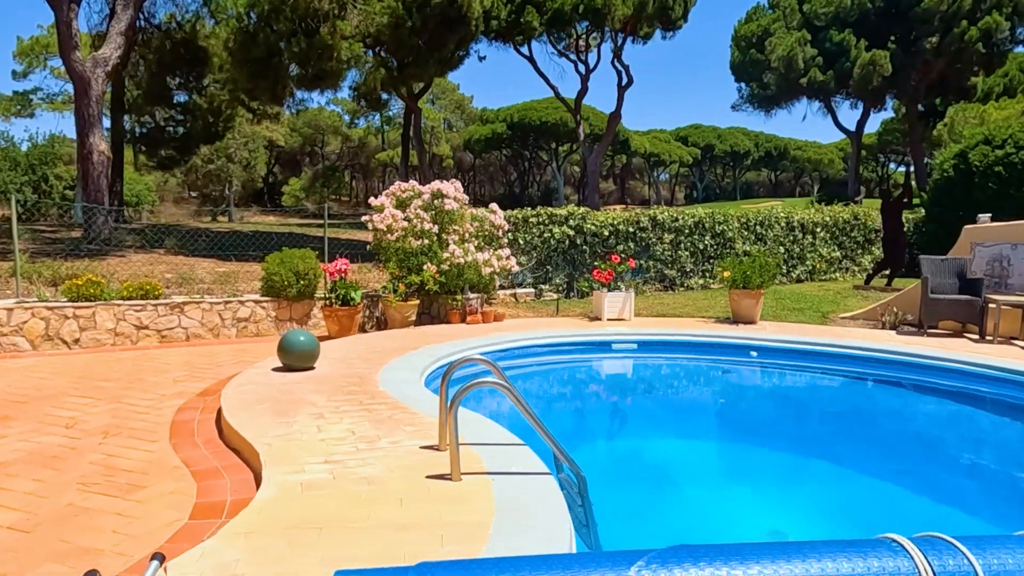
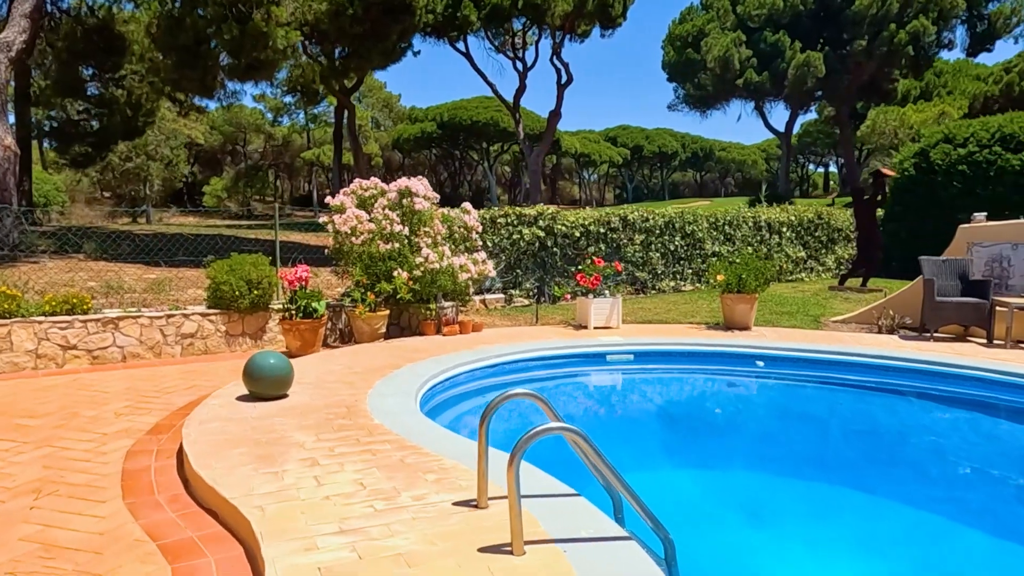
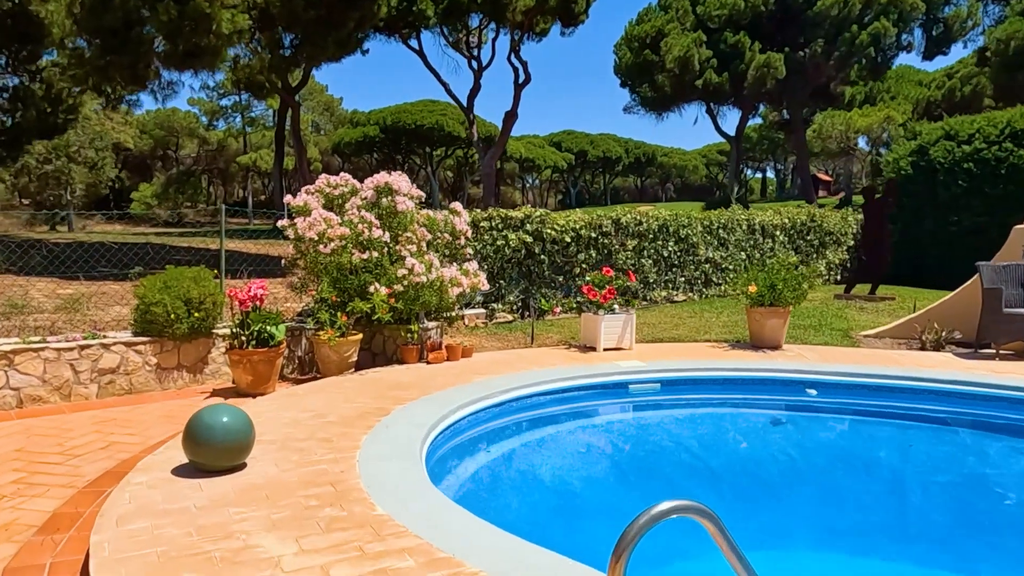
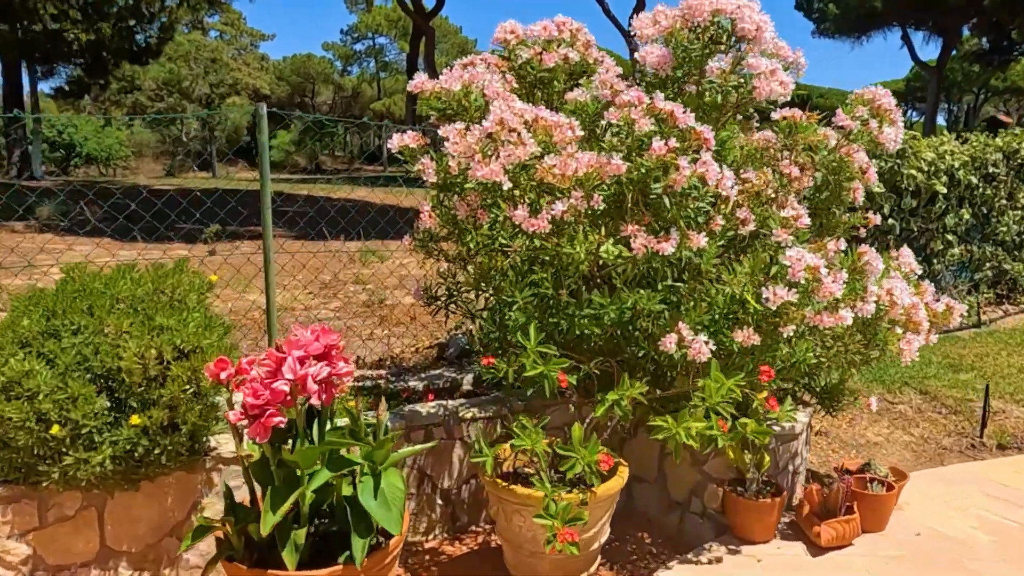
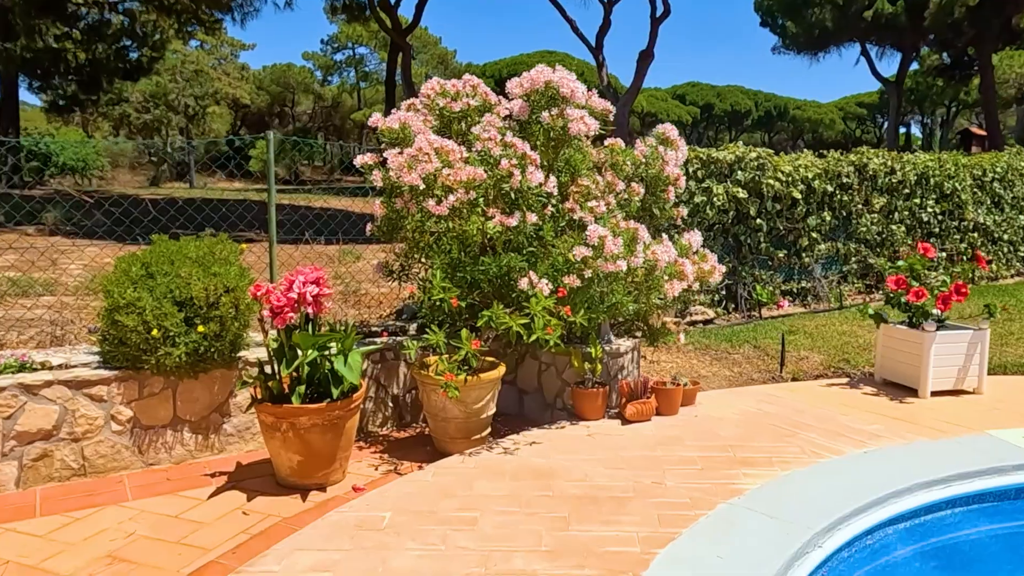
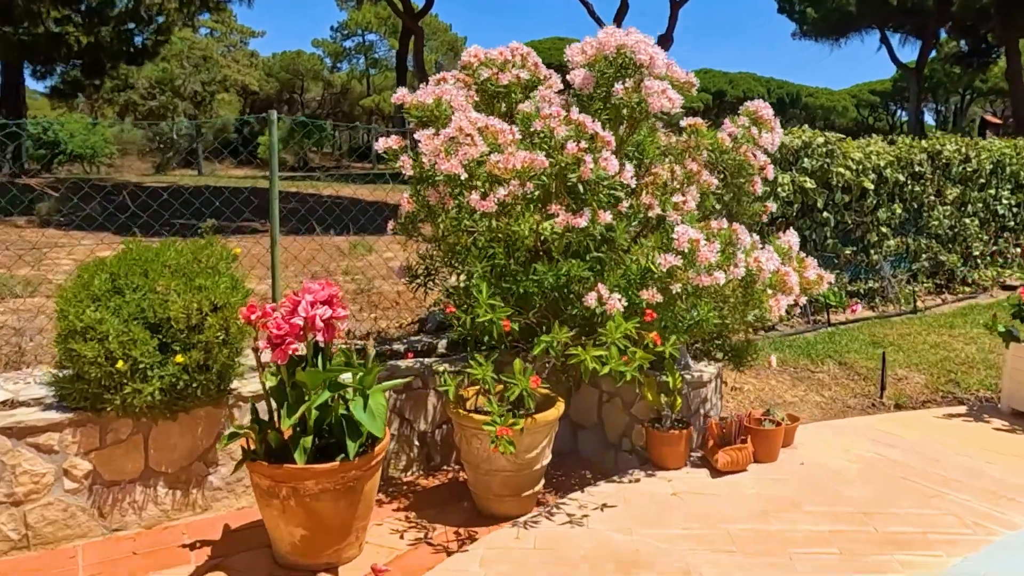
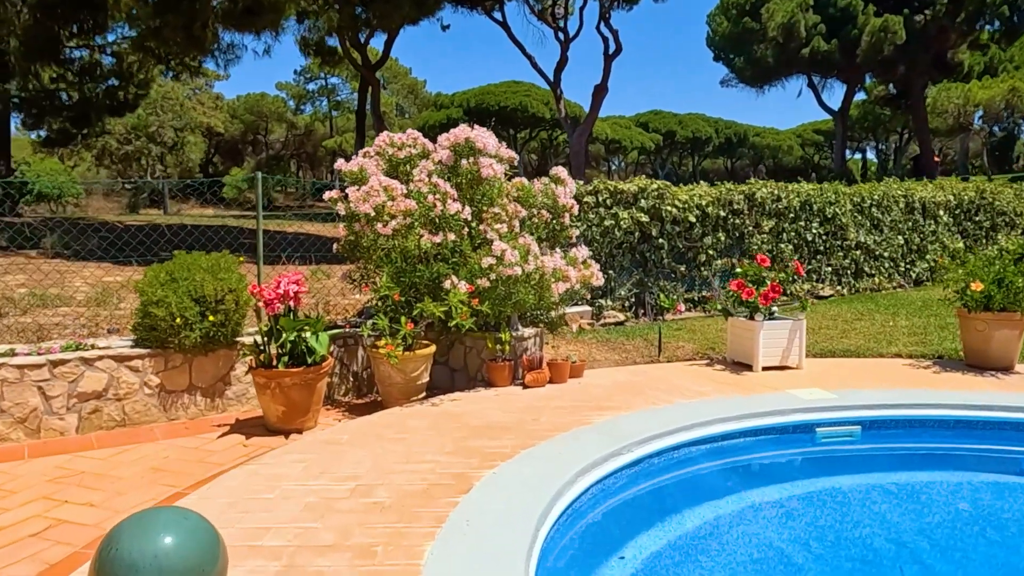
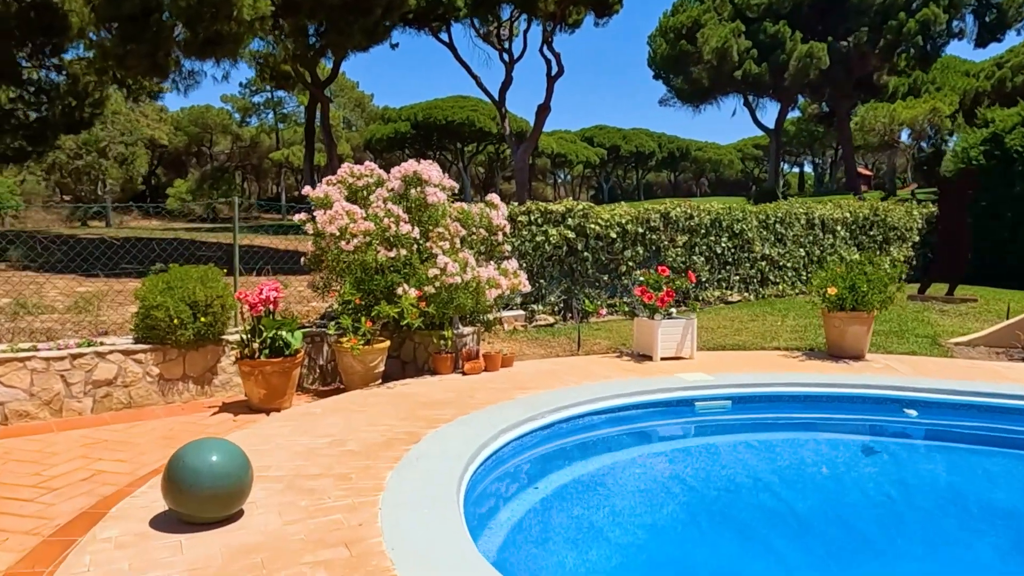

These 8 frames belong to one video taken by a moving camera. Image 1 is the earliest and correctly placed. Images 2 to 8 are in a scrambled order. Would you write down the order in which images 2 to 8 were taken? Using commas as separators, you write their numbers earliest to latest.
2, 3, 8, 7, 5, 6, 4
